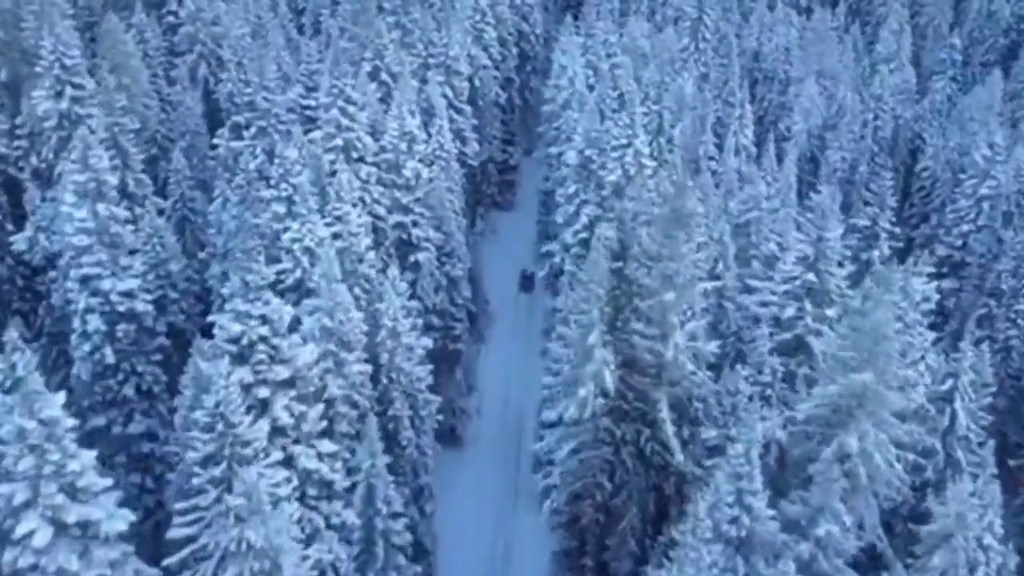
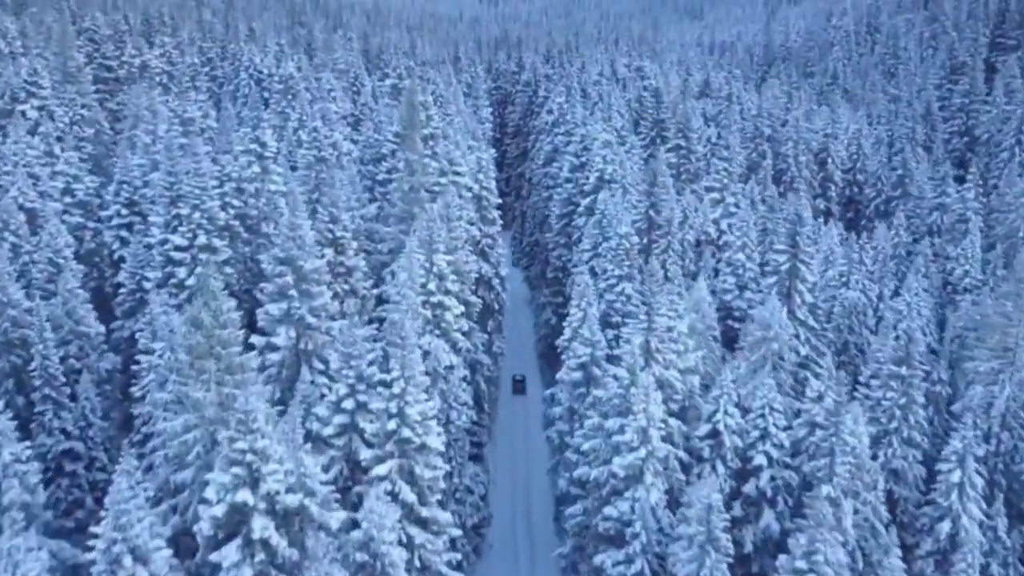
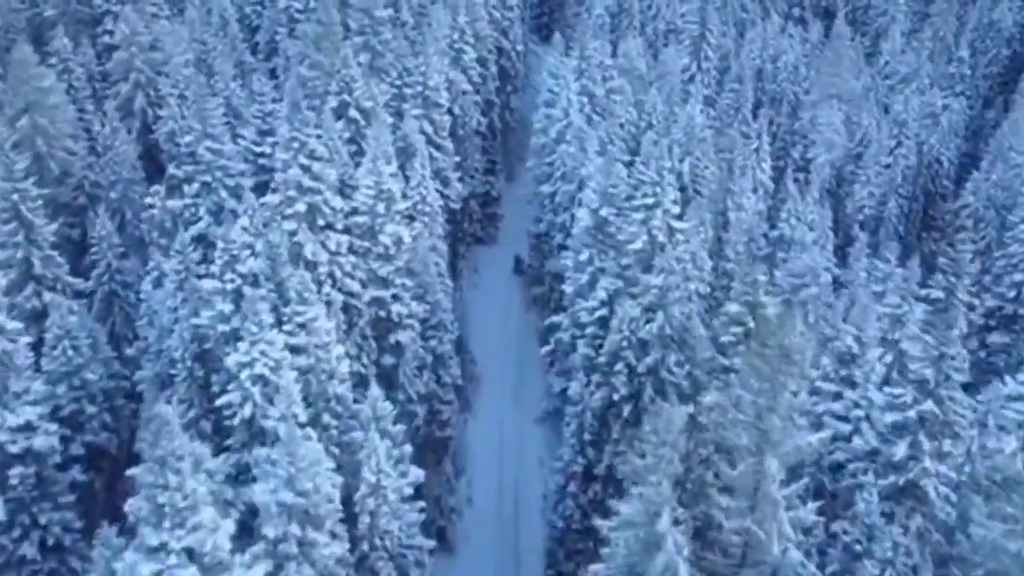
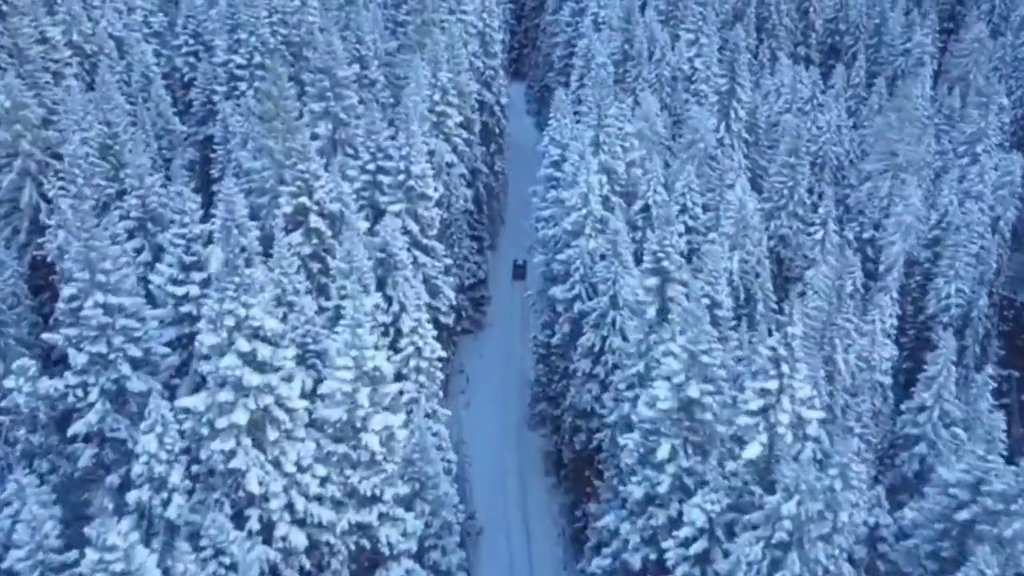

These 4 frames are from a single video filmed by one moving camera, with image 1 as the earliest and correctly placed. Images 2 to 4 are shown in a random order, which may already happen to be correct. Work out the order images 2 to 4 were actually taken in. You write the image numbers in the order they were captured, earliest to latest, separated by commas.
3, 4, 2
